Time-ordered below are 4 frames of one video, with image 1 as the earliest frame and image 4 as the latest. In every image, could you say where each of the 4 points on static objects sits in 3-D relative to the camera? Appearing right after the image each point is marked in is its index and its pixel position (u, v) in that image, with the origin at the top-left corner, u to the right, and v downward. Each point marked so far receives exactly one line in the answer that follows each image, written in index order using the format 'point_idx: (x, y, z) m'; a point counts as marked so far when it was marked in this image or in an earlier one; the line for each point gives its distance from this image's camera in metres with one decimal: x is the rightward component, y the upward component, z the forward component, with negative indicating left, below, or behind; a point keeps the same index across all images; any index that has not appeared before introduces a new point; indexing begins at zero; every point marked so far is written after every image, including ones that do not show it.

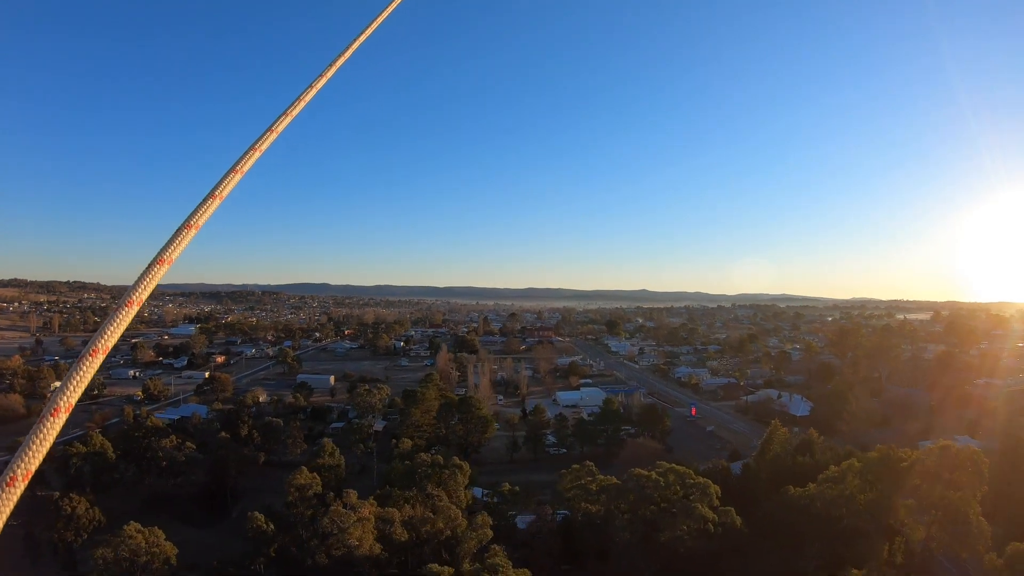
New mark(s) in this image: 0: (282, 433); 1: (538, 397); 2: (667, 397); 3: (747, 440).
0: (-6.8, -4.2, +15.0) m
1: (+1.1, -4.2, +20.3) m
2: (+6.0, -4.2, +19.7) m
3: (+7.0, -4.5, +15.2) m
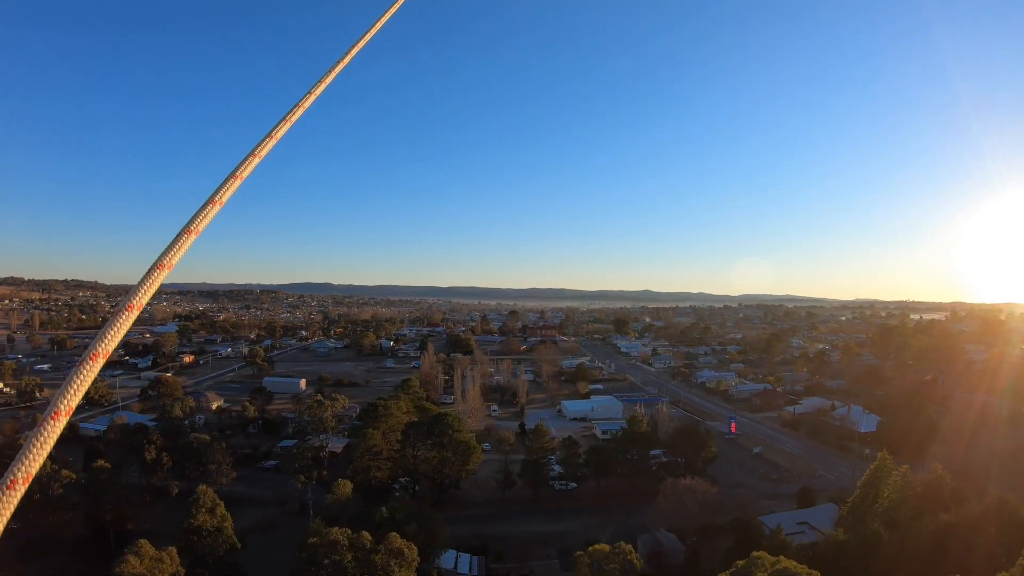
0: (-7.0, -3.7, +11.7) m
1: (+0.9, -3.8, +16.9) m
2: (+5.8, -3.8, +16.3) m
3: (+6.8, -4.1, +11.8) m
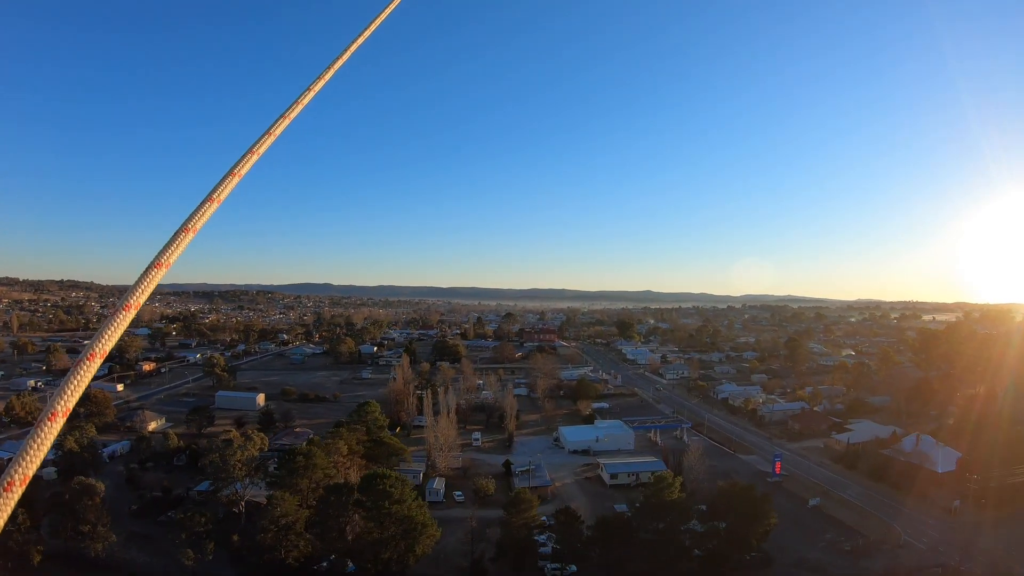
0: (-7.4, -3.7, +8.7) m
1: (+0.6, -3.8, +13.9) m
2: (+5.5, -3.8, +13.3) m
3: (+6.4, -4.2, +8.8) m
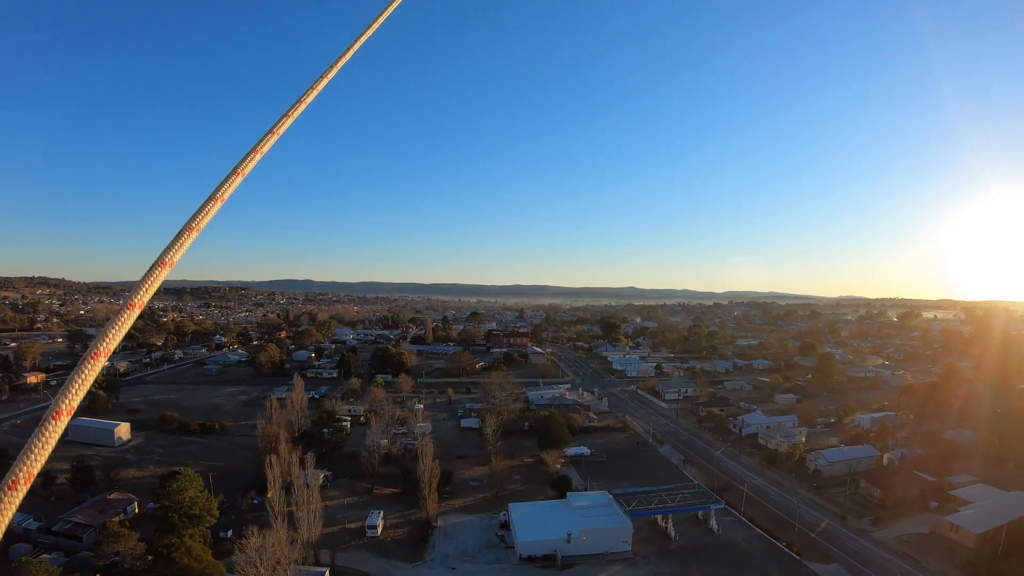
0: (-8.5, -3.6, +3.4) m
1: (-0.7, -3.7, +8.8) m
2: (+4.2, -3.7, +8.3) m
3: (+5.3, -4.0, +3.8) m
